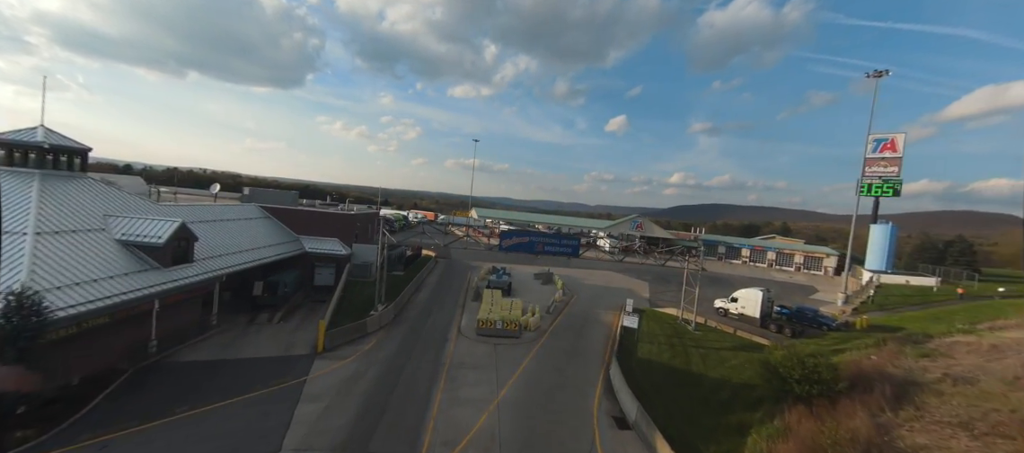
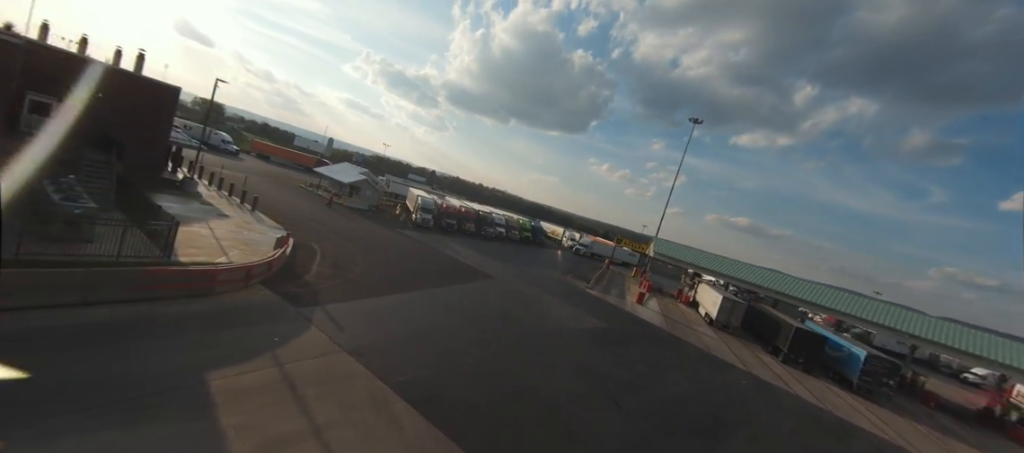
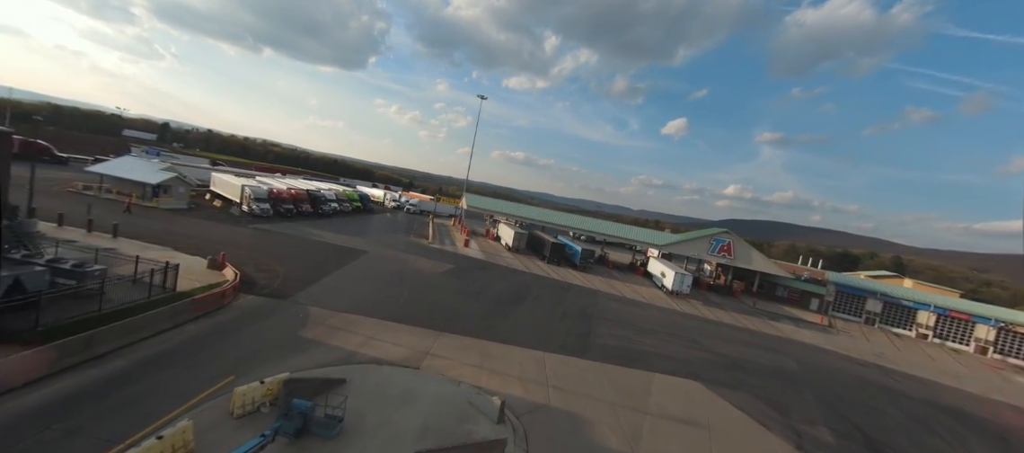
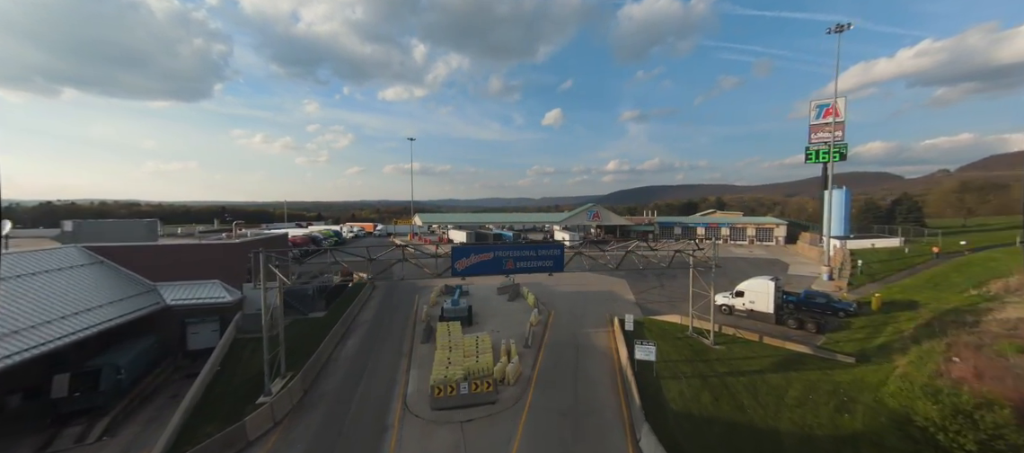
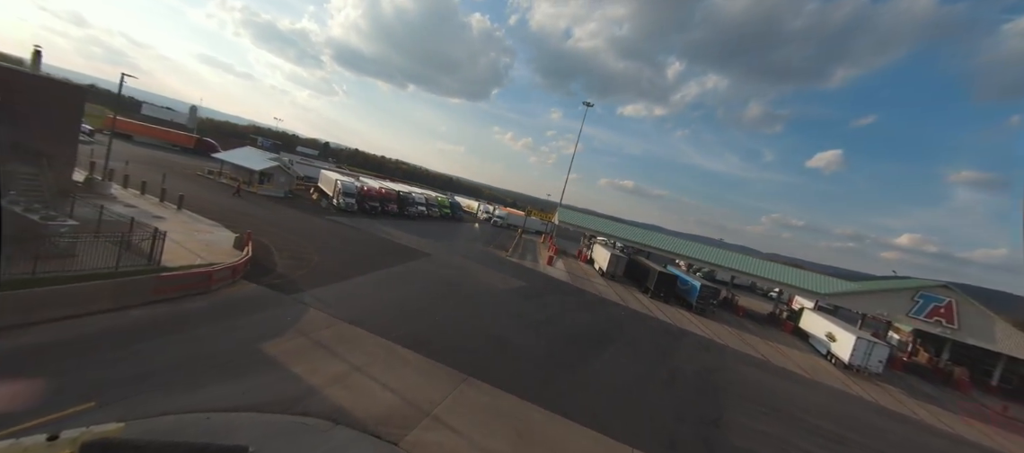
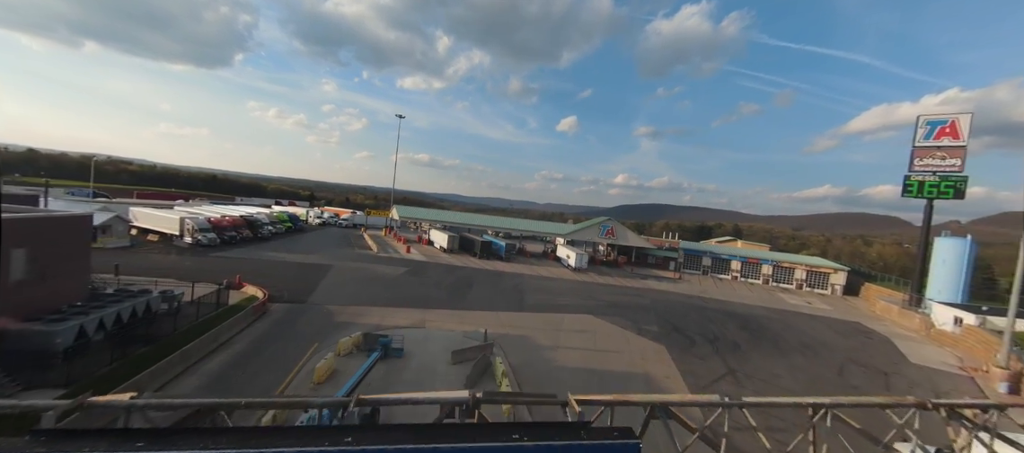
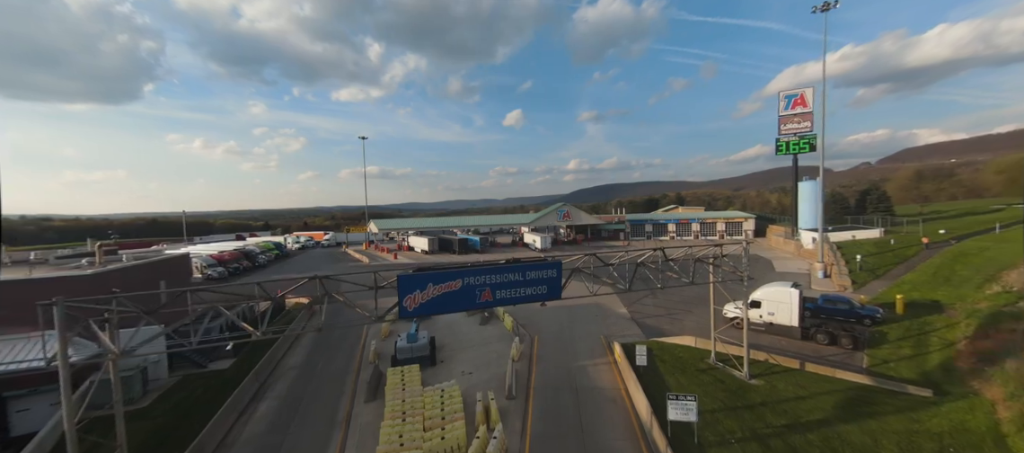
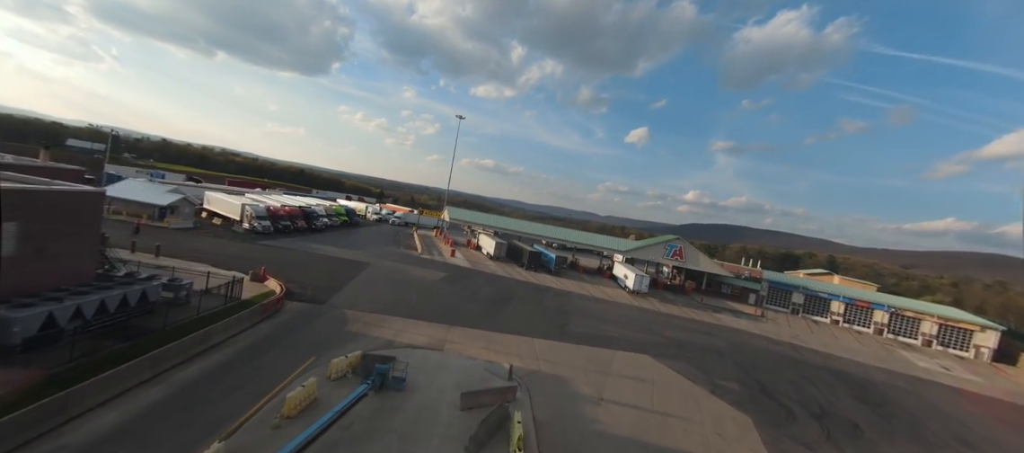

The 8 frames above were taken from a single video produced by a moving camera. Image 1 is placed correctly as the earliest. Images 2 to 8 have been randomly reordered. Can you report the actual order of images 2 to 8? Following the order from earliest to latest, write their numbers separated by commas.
4, 7, 6, 8, 3, 5, 2
